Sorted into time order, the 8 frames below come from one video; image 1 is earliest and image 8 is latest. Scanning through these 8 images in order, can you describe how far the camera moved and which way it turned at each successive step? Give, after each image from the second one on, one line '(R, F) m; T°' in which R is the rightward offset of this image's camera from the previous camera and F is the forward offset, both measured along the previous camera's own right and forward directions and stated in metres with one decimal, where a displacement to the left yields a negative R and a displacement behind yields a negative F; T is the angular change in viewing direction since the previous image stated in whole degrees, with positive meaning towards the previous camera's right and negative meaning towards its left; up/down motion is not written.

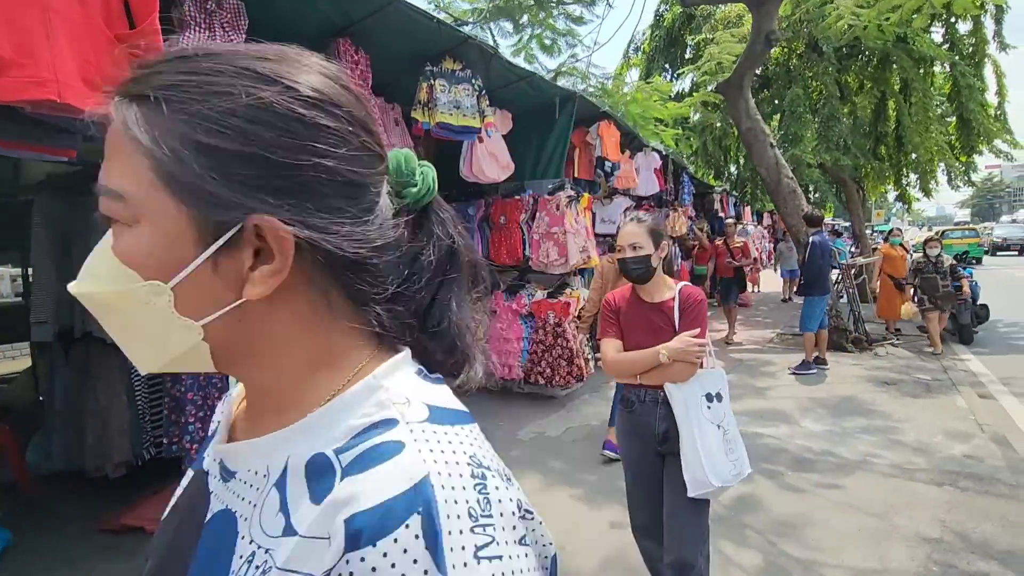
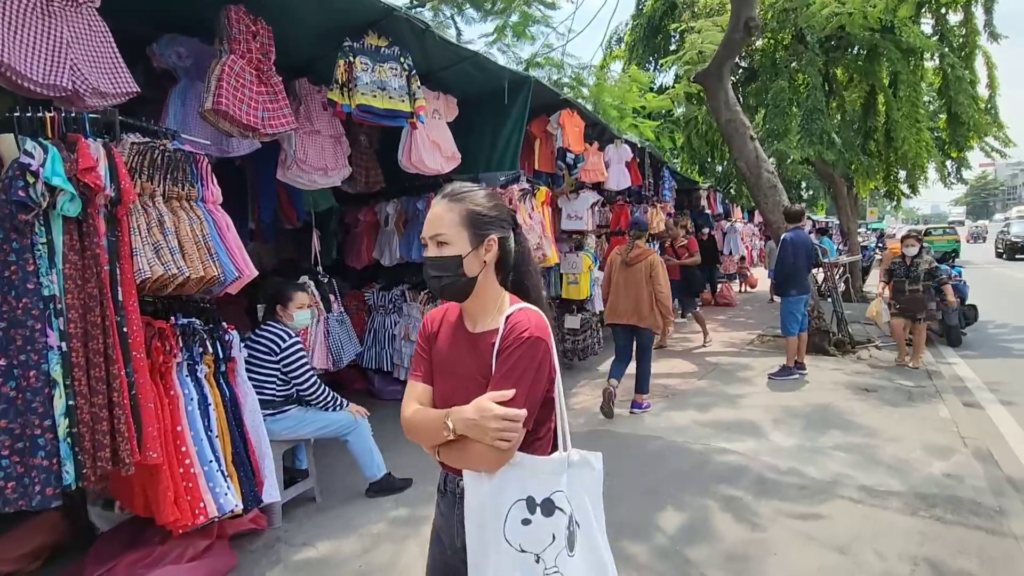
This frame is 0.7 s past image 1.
(+0.5, +0.4) m; 0°
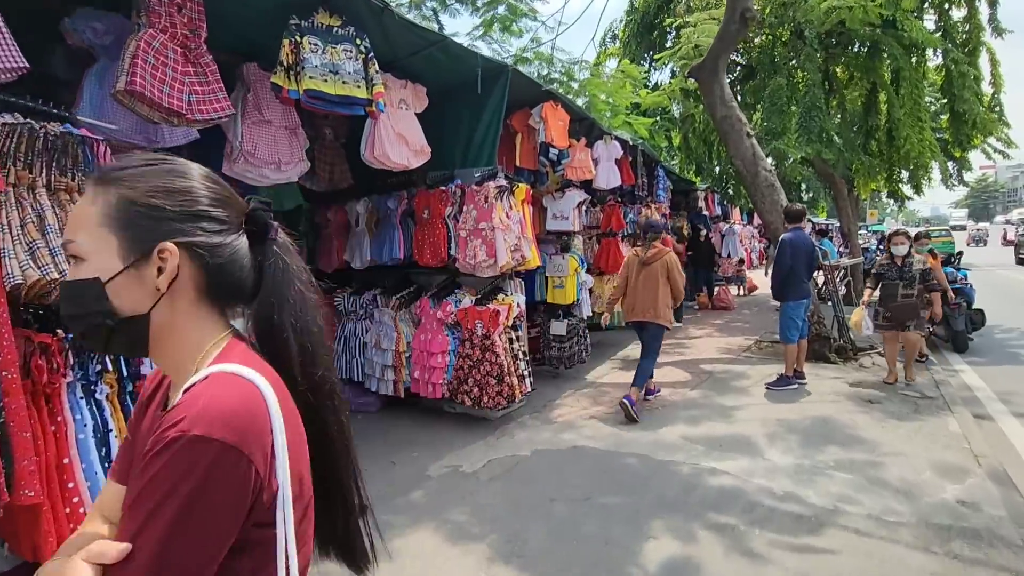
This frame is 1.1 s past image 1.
(+0.2, +0.4) m; 0°
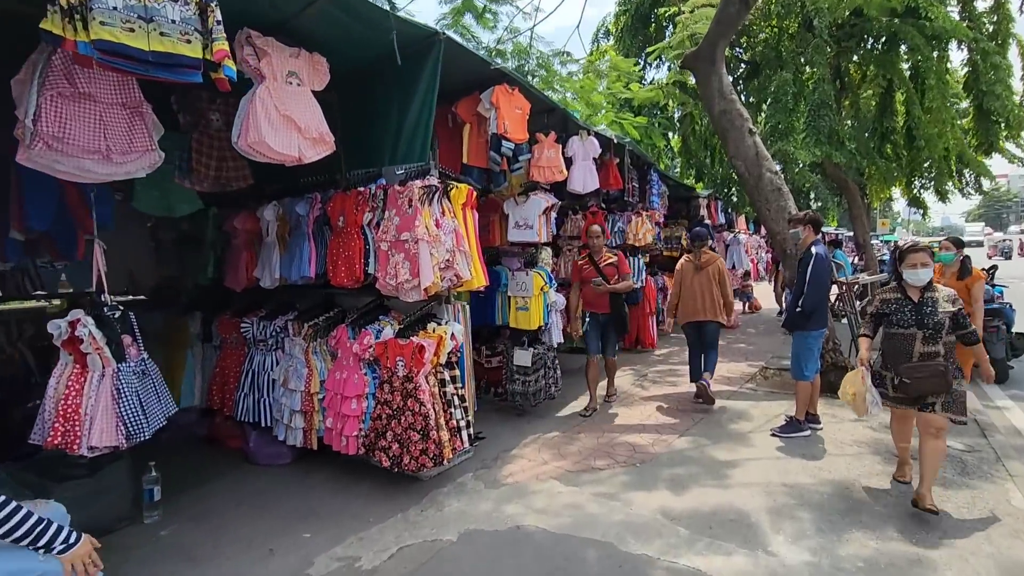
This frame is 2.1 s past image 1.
(+0.6, +1.1) m; -1°
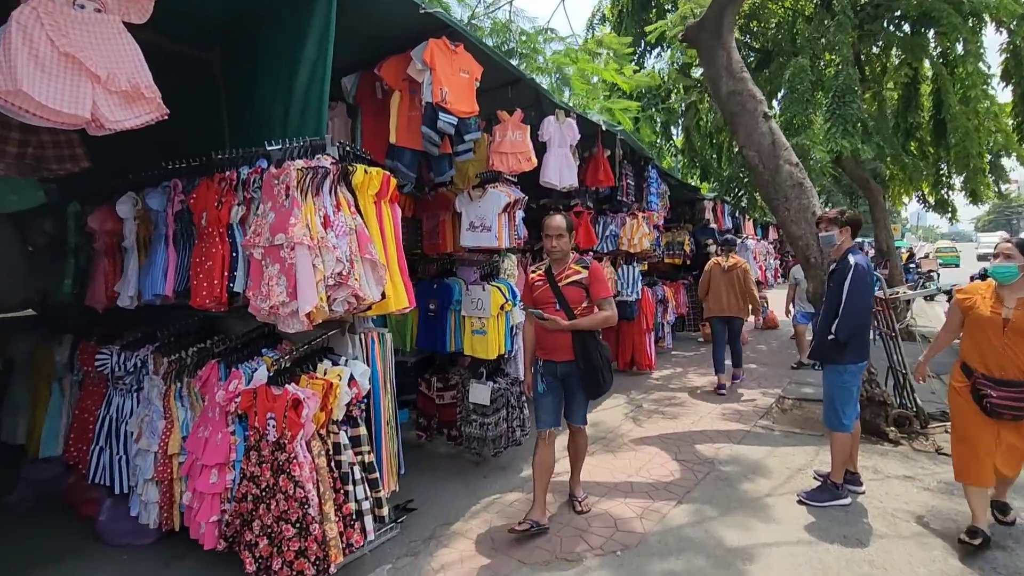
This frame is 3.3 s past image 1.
(+0.4, +1.2) m; -1°
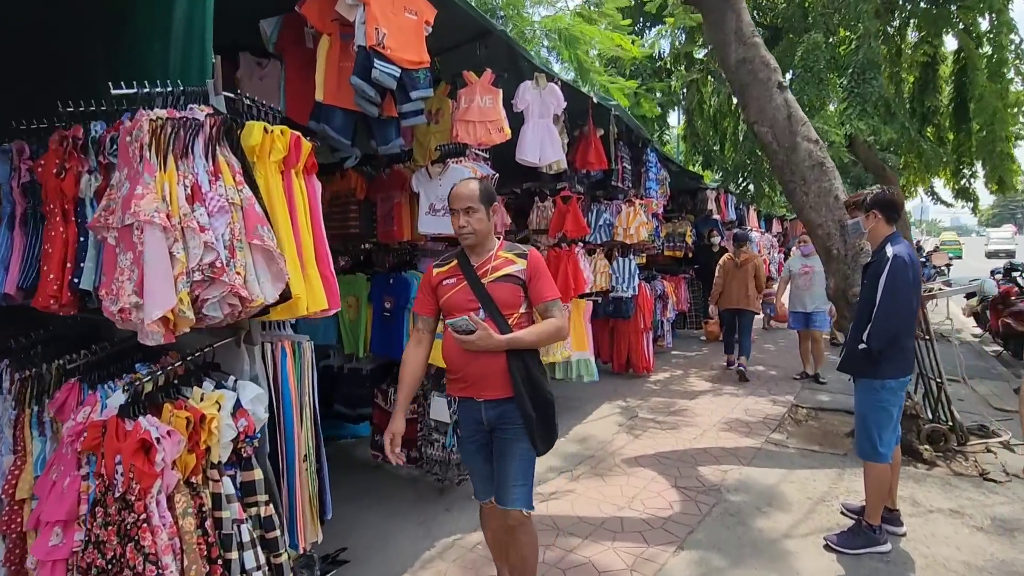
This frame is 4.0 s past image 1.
(+0.2, +0.7) m; 0°
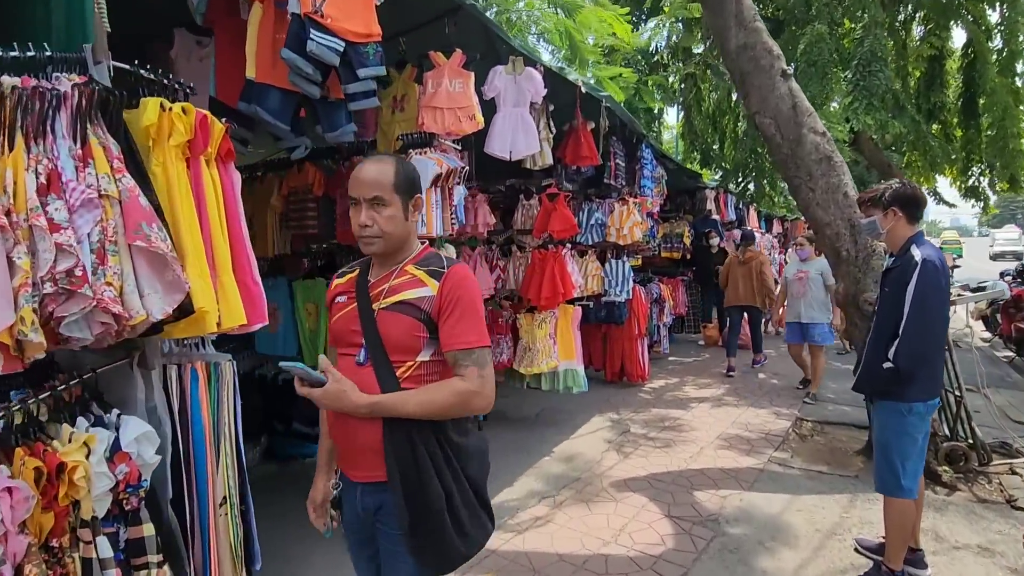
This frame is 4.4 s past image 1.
(+0.2, +0.4) m; 0°
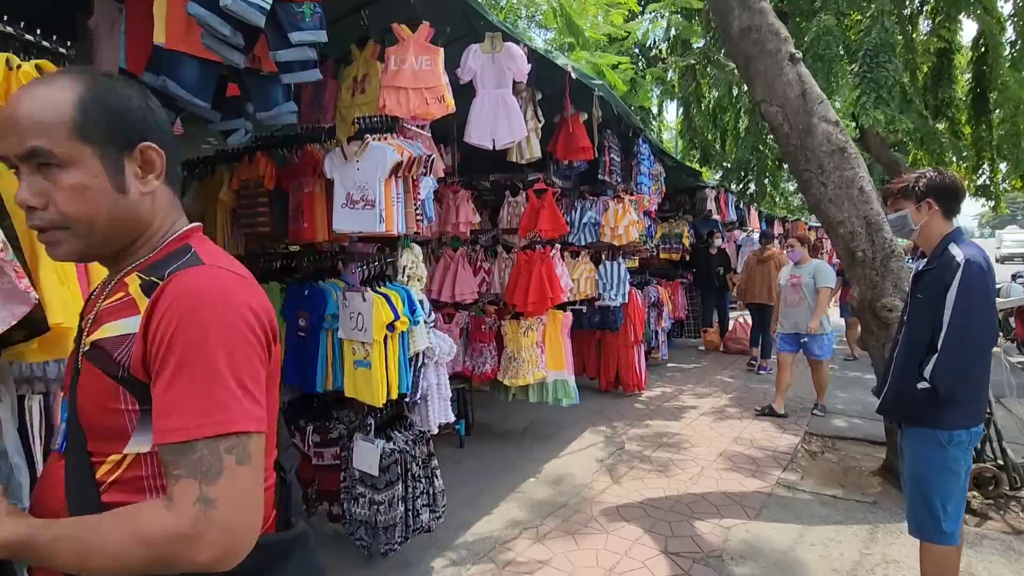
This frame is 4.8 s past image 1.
(+0.1, +0.4) m; 0°
